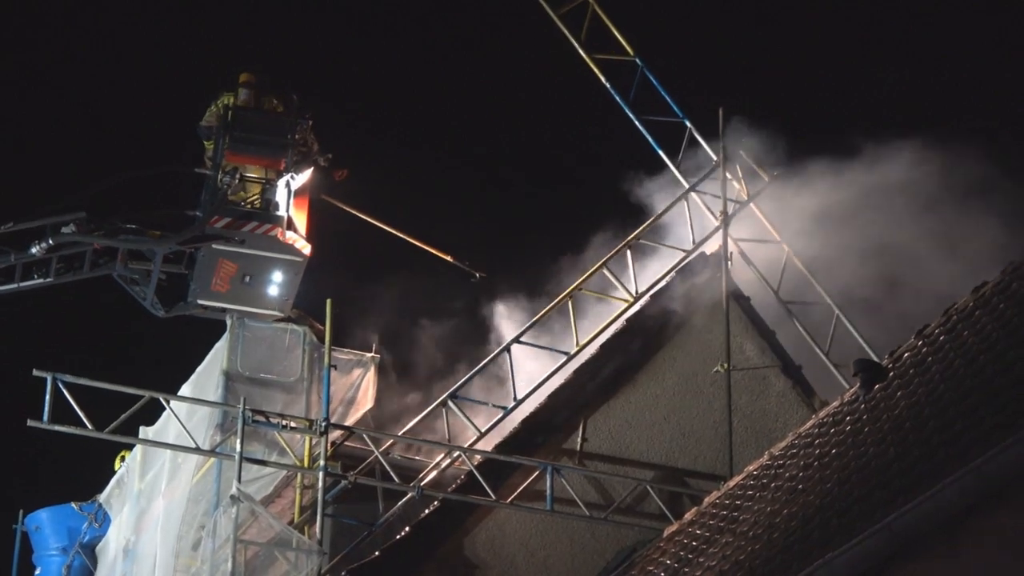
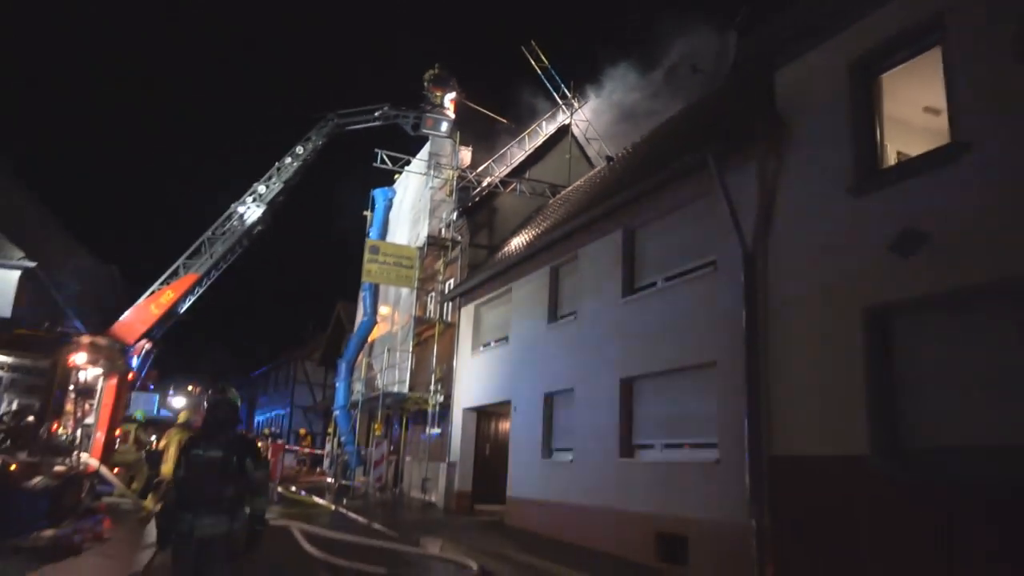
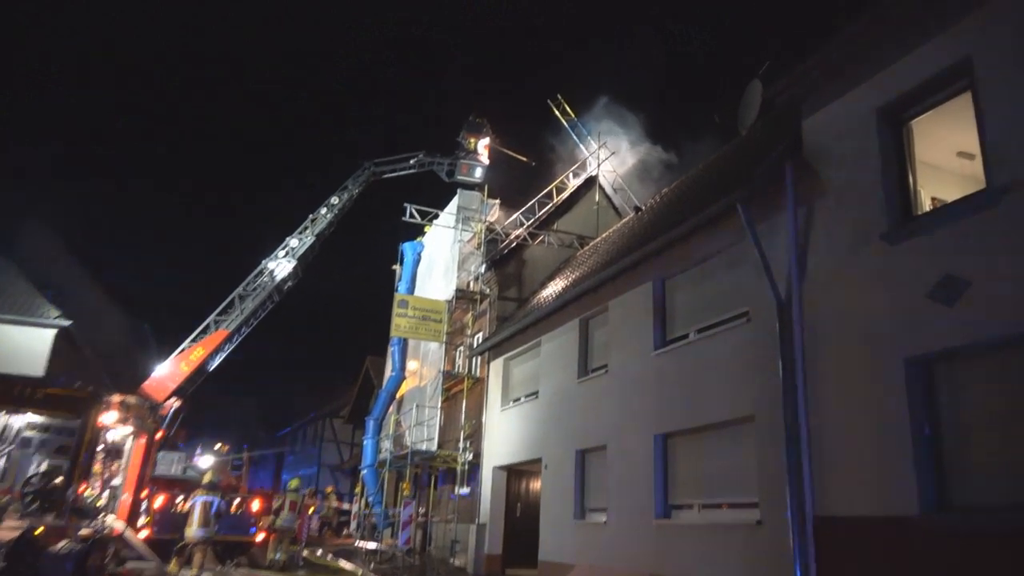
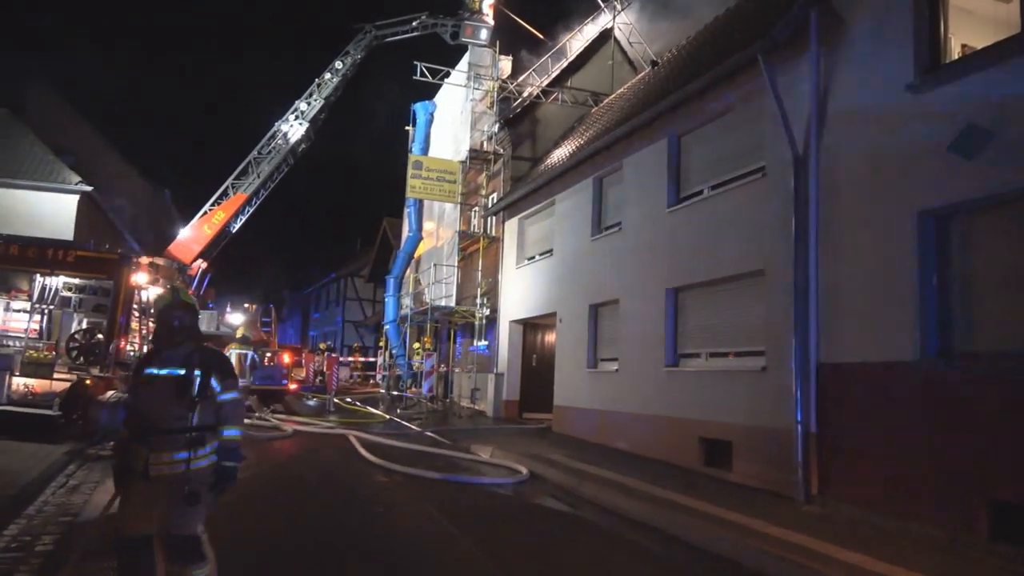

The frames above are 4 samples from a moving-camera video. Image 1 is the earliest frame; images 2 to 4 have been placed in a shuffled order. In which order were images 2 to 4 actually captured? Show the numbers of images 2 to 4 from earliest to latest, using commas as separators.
2, 4, 3
